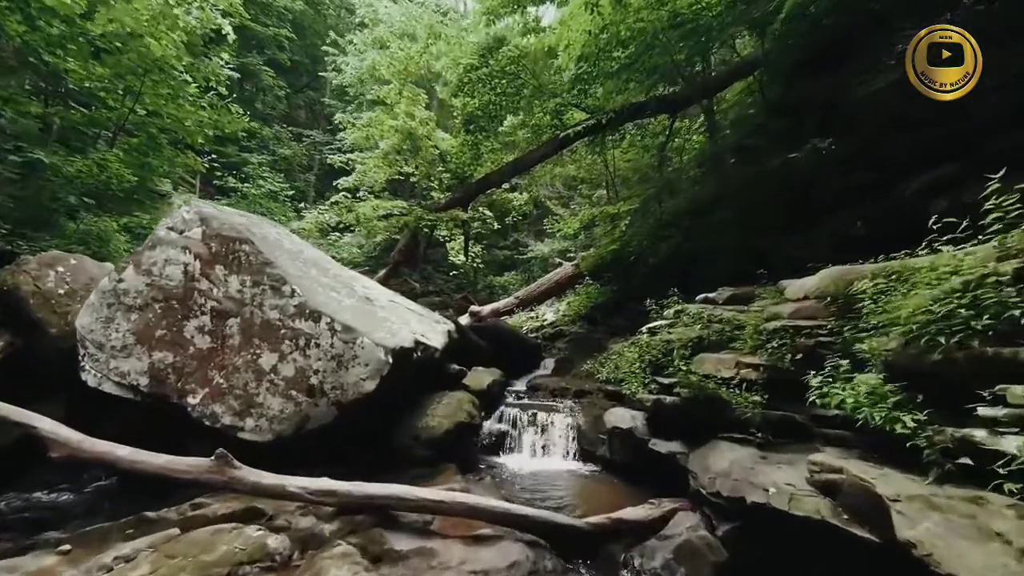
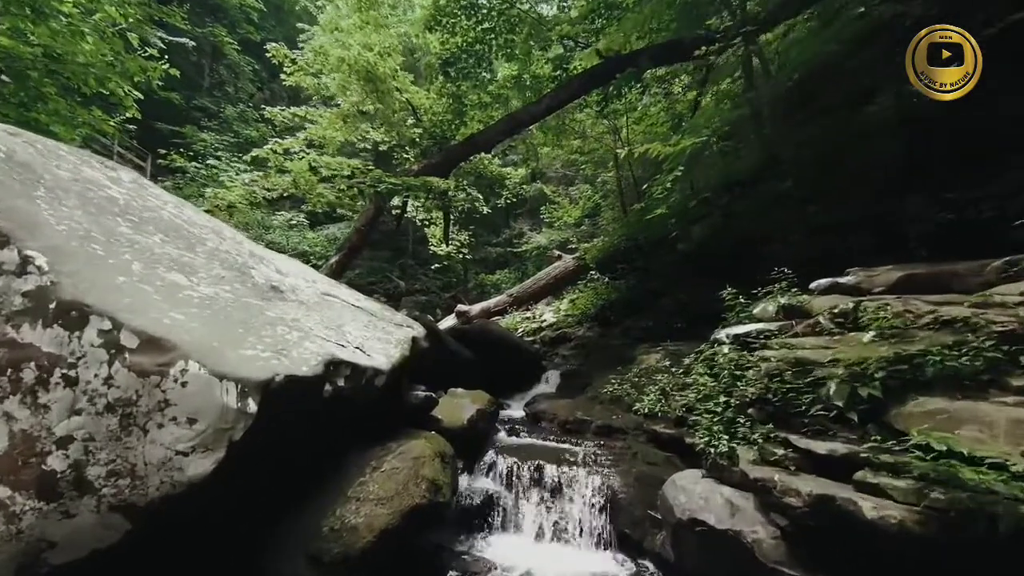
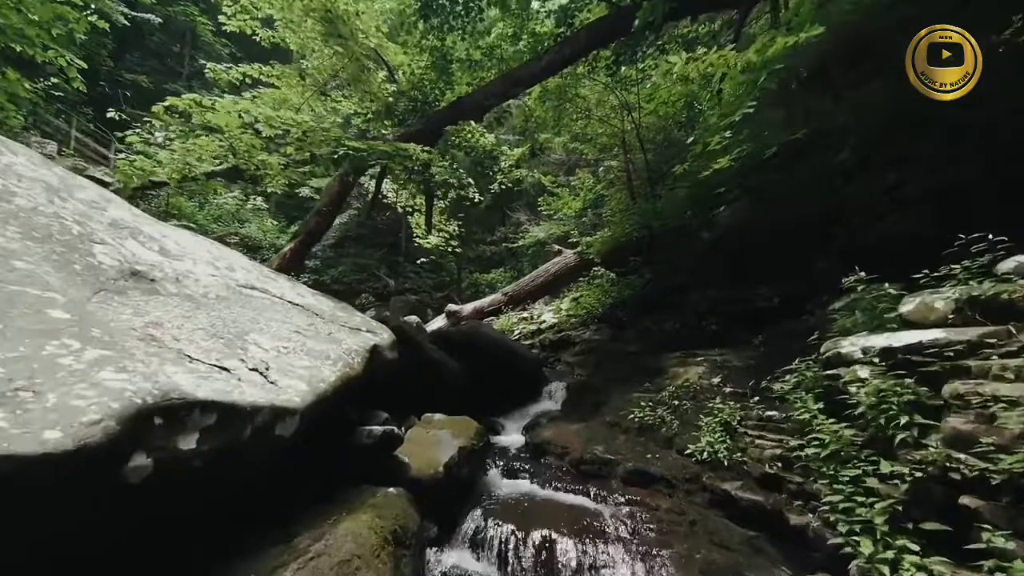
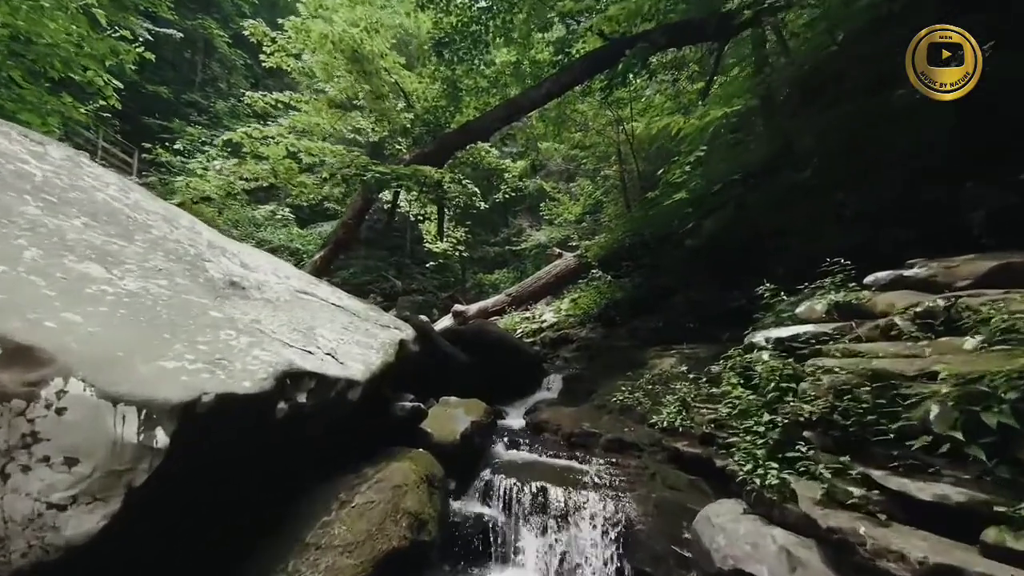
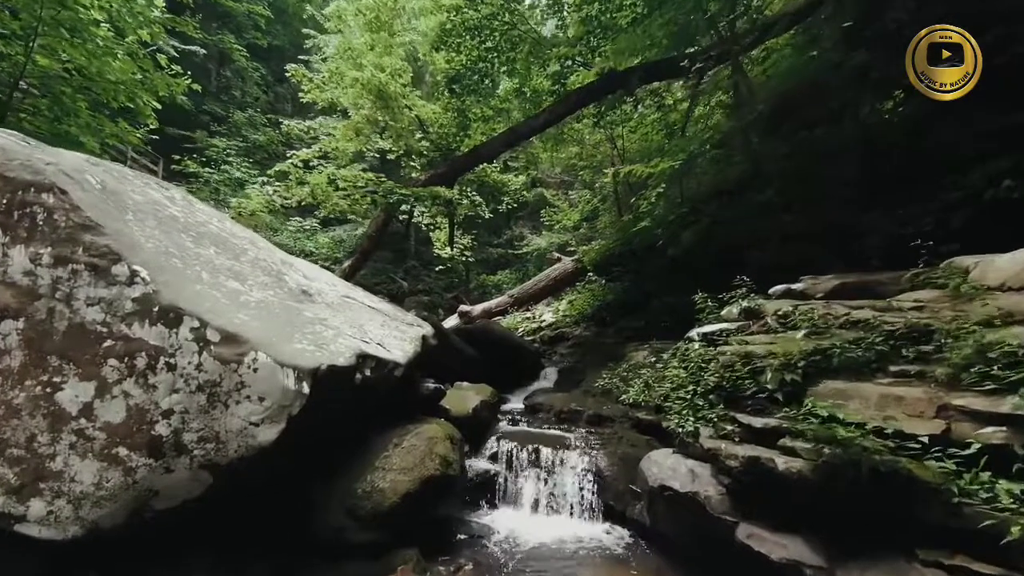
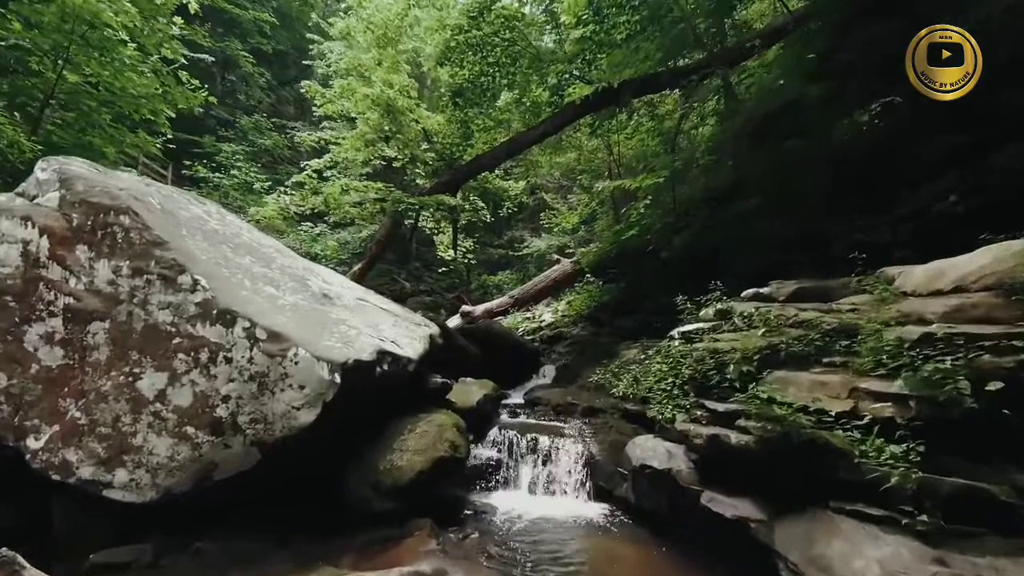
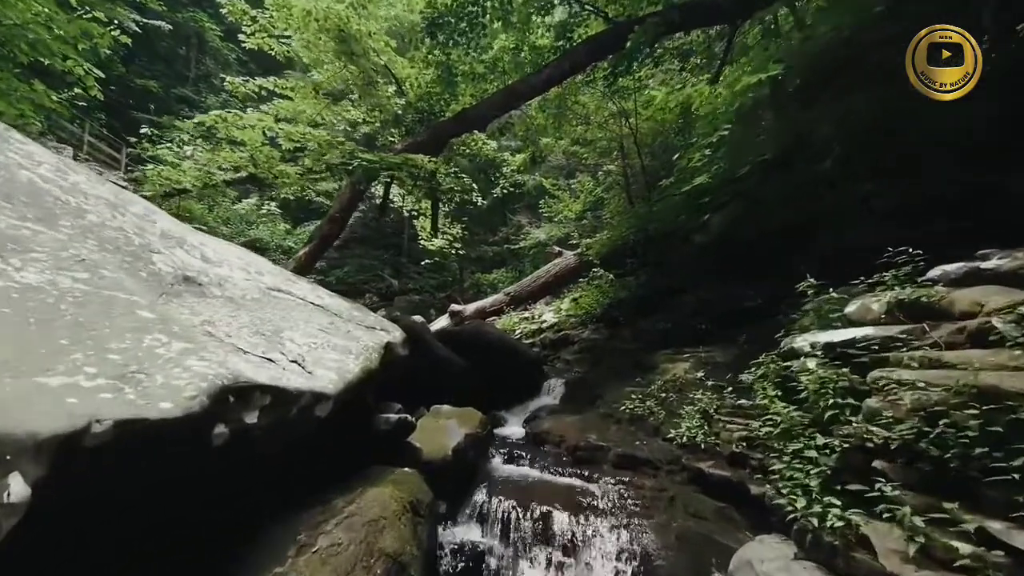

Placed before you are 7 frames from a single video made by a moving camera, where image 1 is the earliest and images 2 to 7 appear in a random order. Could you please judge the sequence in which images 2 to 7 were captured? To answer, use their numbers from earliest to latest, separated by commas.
6, 5, 2, 4, 7, 3
